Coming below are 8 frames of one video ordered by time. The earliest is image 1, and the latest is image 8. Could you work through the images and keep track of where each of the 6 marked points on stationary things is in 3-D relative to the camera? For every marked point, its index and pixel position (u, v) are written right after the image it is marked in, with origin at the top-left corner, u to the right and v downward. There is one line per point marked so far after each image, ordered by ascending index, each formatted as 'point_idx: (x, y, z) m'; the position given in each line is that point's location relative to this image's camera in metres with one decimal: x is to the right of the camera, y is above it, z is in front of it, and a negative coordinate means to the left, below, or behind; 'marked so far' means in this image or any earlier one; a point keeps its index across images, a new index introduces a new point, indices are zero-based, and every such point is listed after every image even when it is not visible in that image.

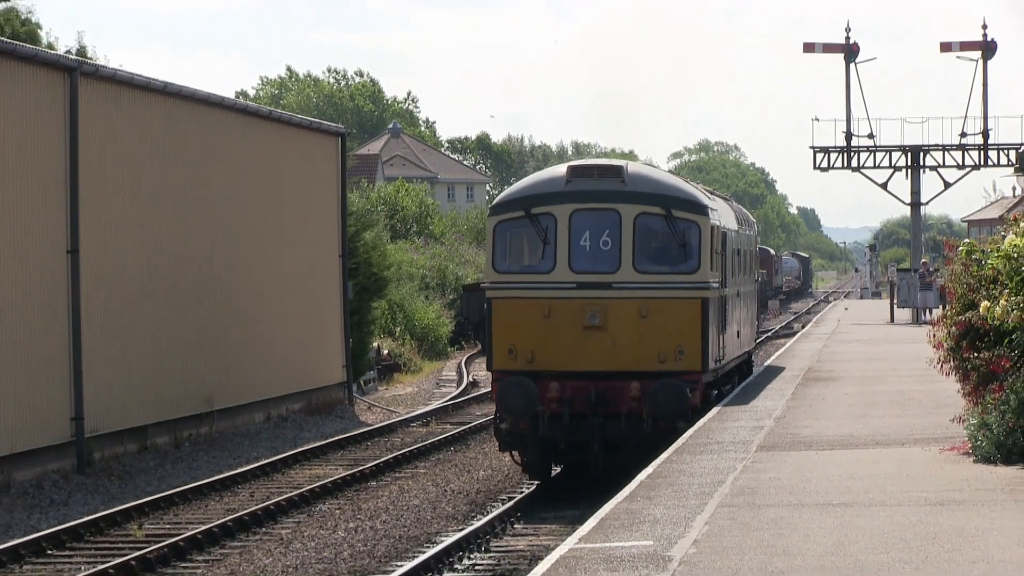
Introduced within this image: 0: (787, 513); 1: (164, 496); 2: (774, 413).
0: (+2.3, -1.8, +10.5) m
1: (-3.1, -1.9, +12.0) m
2: (+3.2, -1.4, +15.7) m
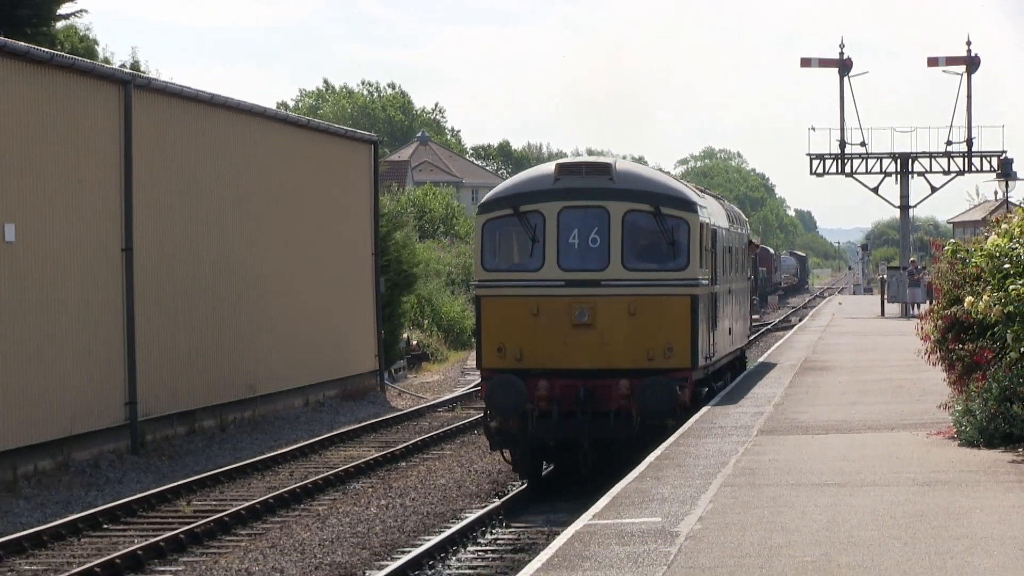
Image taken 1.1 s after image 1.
0: (+2.4, -1.8, +11.3) m
1: (-2.9, -1.8, +12.9) m
2: (+3.4, -1.3, +16.5) m
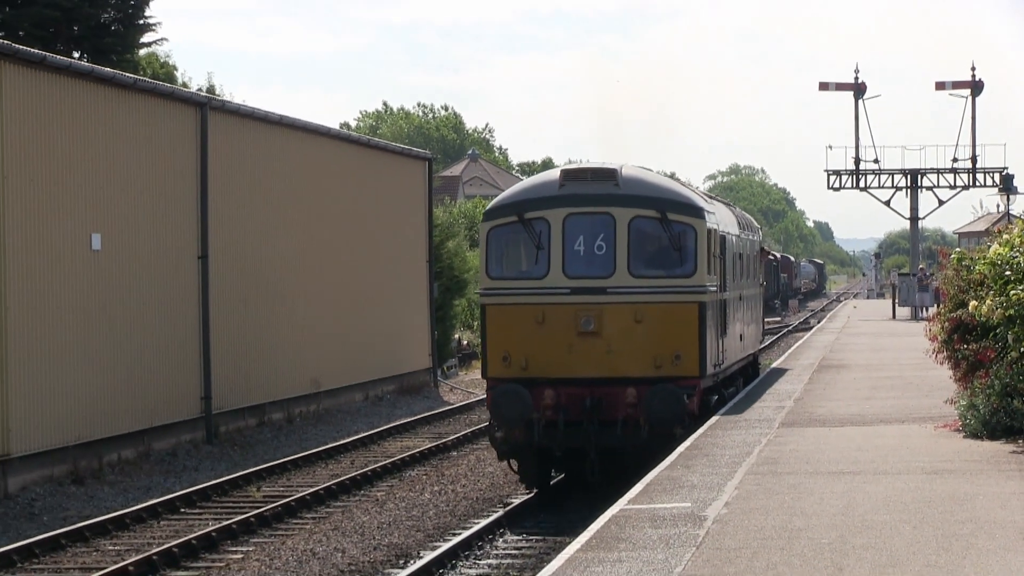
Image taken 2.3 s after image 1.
0: (+2.8, -1.8, +12.3) m
1: (-2.5, -1.9, +13.9) m
2: (+3.8, -1.4, +17.5) m
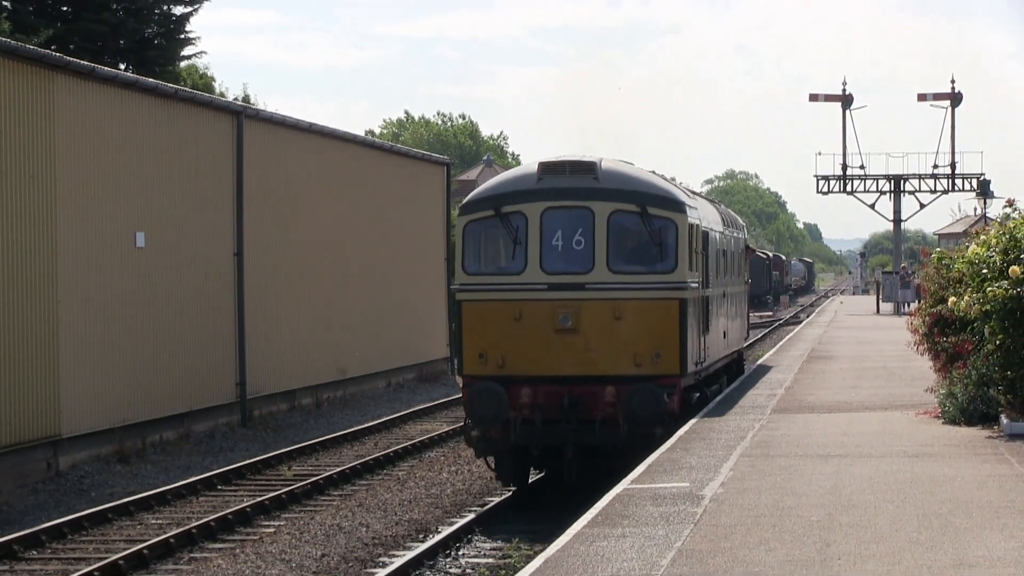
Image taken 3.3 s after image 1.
0: (+2.9, -1.8, +13.3) m
1: (-2.4, -1.8, +14.9) m
2: (+3.9, -1.4, +18.5) m
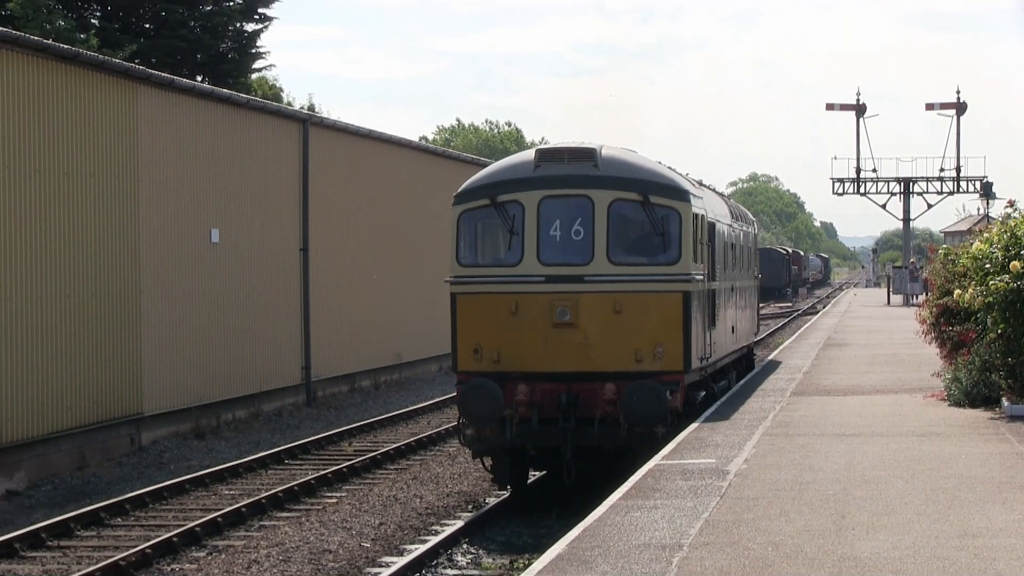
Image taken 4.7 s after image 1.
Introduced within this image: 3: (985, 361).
0: (+3.4, -1.7, +14.5) m
1: (-1.9, -1.8, +16.1) m
2: (+4.5, -1.3, +19.7) m
3: (+5.6, -0.9, +15.1) m
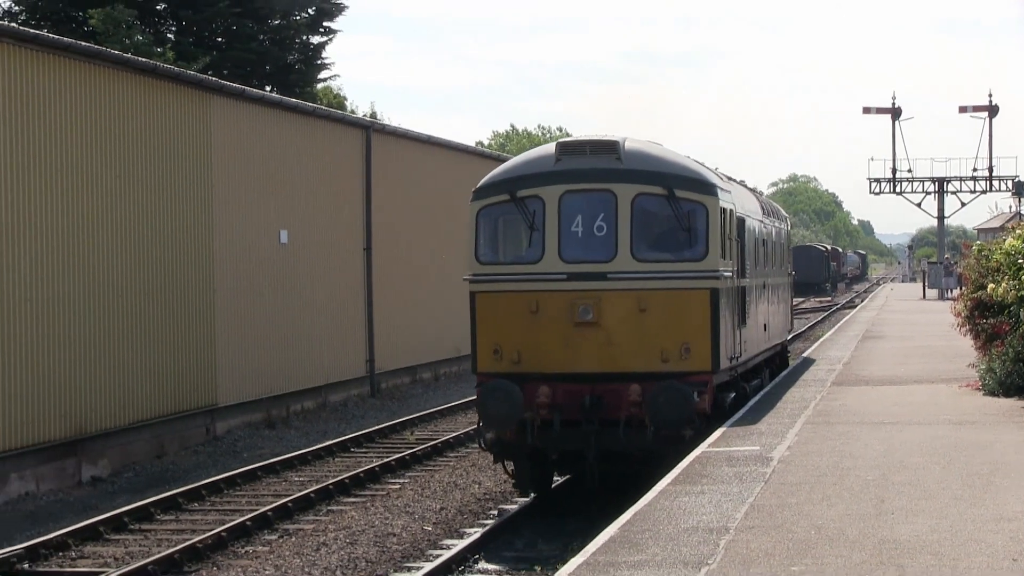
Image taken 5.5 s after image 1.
0: (+4.0, -1.7, +15.1) m
1: (-1.3, -1.7, +16.9) m
2: (+5.2, -1.3, +20.3) m
3: (+6.2, -0.8, +15.7) m
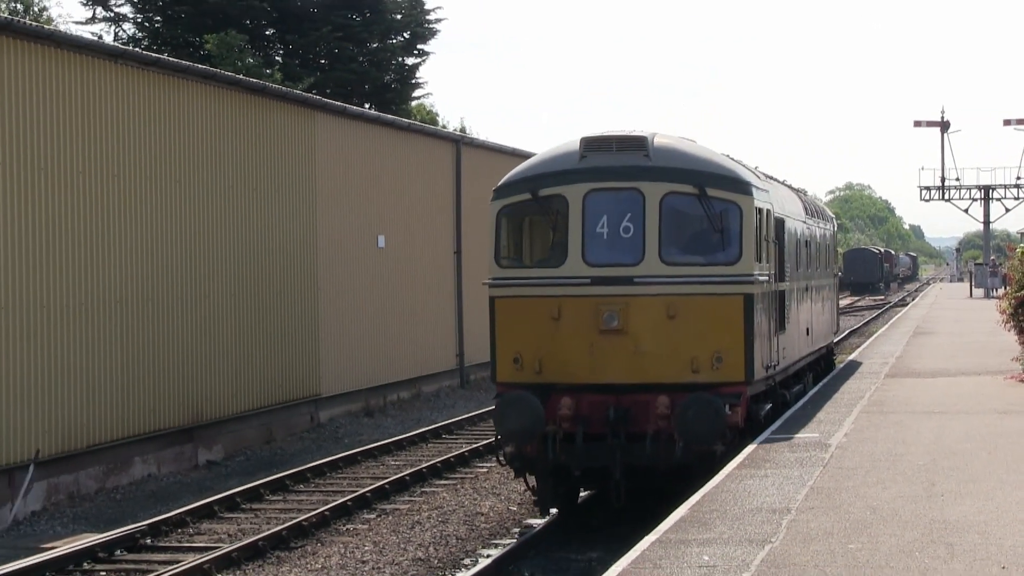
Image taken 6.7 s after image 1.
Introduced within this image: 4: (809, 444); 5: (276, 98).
0: (+5.0, -1.7, +16.4) m
1: (-0.2, -1.8, +18.3) m
2: (+6.3, -1.3, +21.5) m
3: (+7.2, -0.8, +16.9) m
4: (+3.6, -1.9, +15.6) m
5: (-3.3, +2.6, +17.7) m
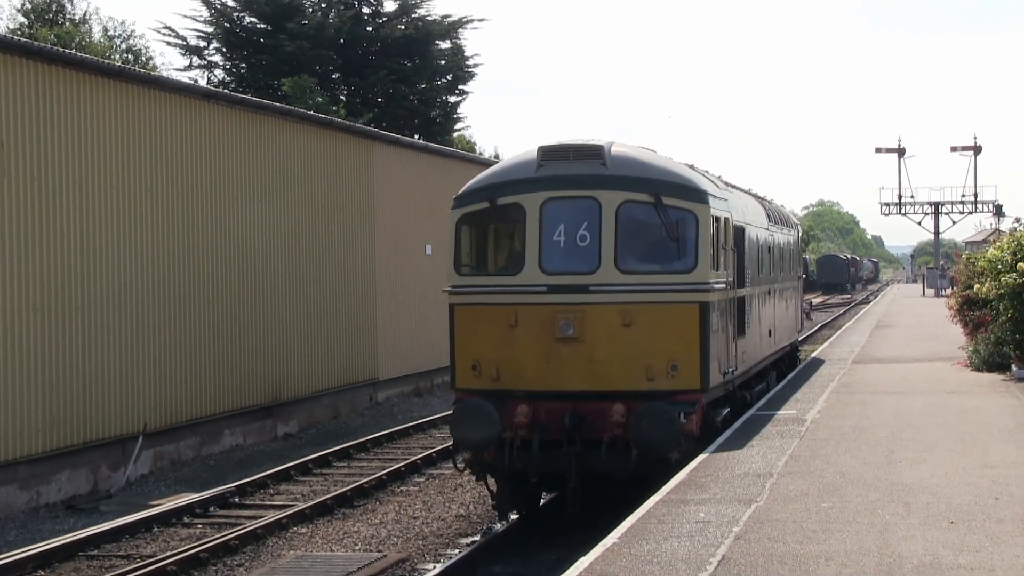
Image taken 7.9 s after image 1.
0: (+5.4, -1.7, +19.4) m
1: (+0.2, -1.8, +21.4) m
2: (+6.8, -1.3, +24.6) m
3: (+7.6, -0.8, +20.0) m
4: (+4.0, -1.9, +18.7) m
5: (-2.9, +2.6, +20.9) m
